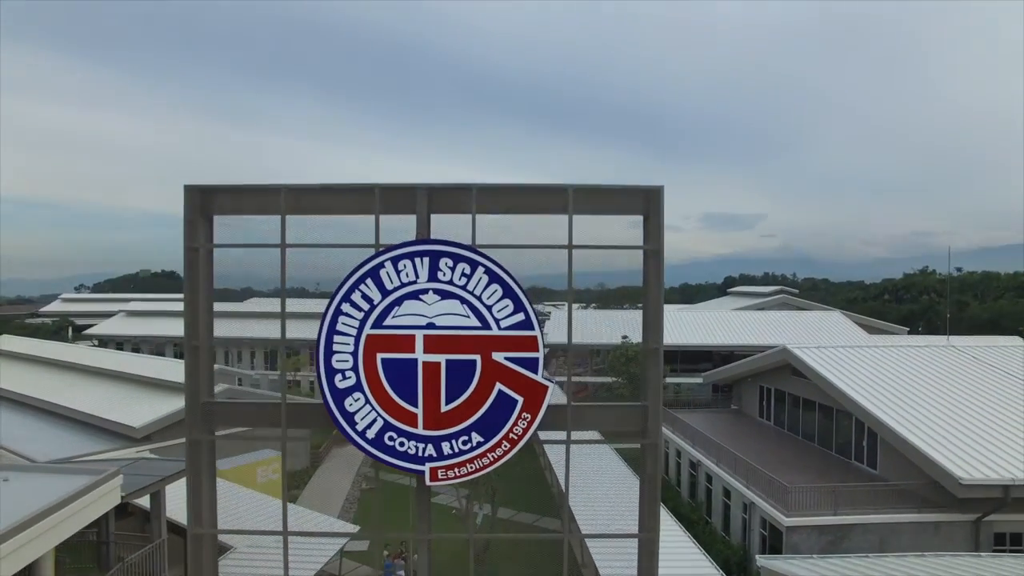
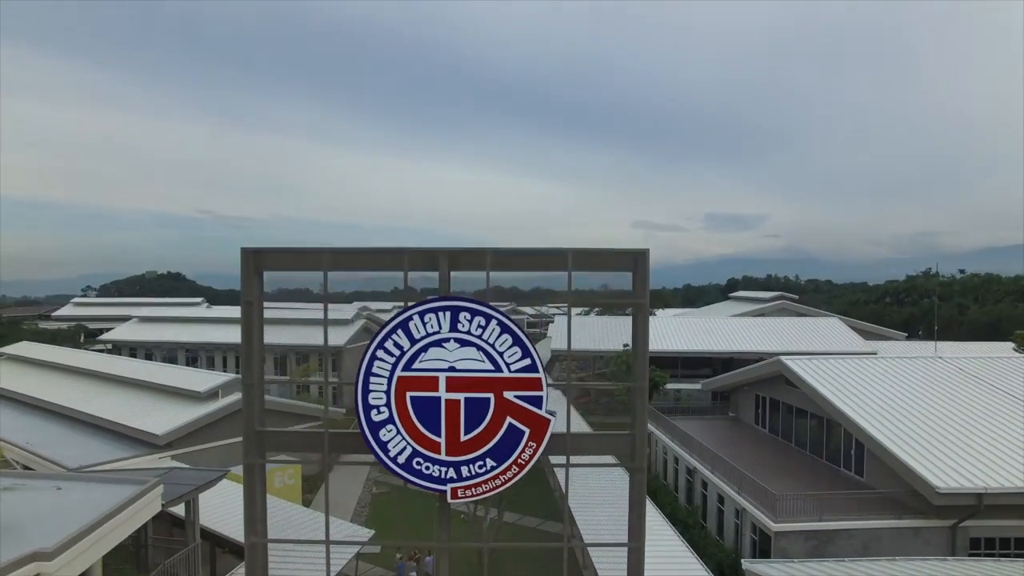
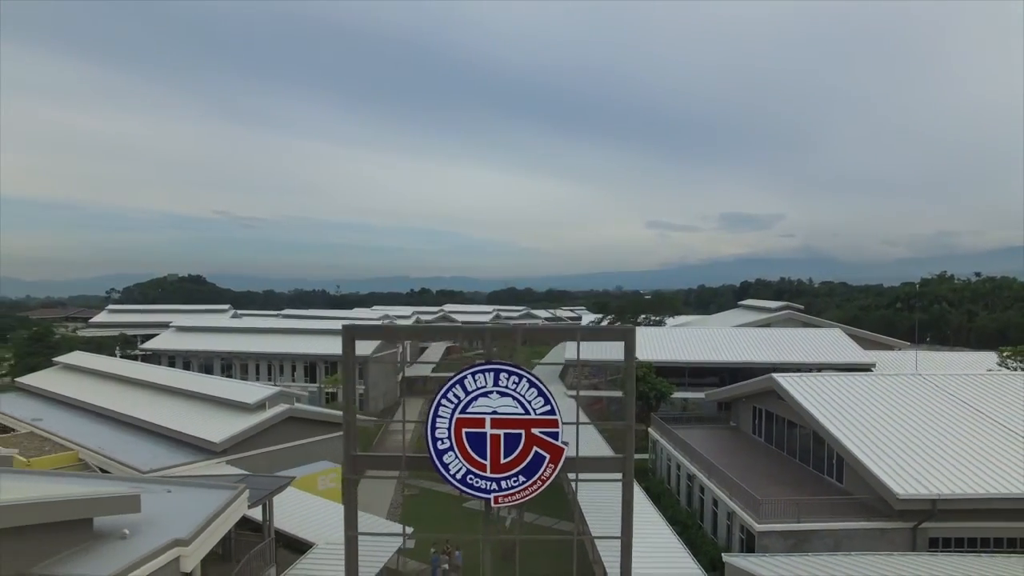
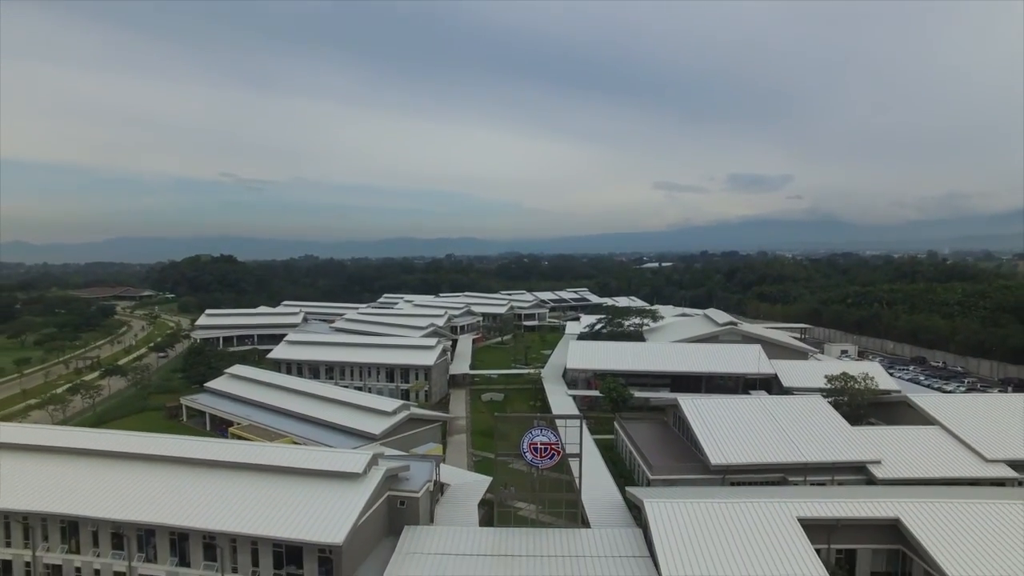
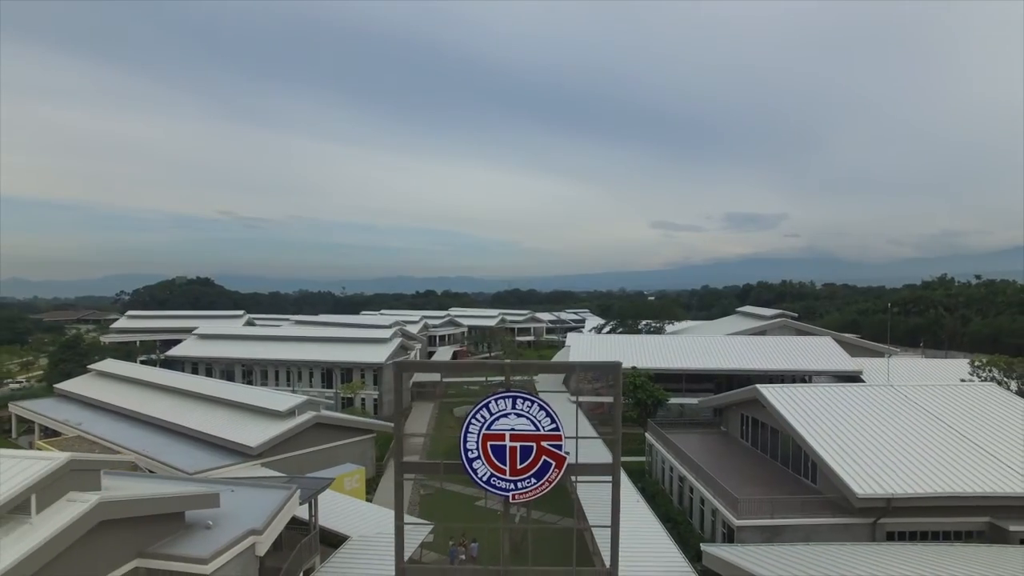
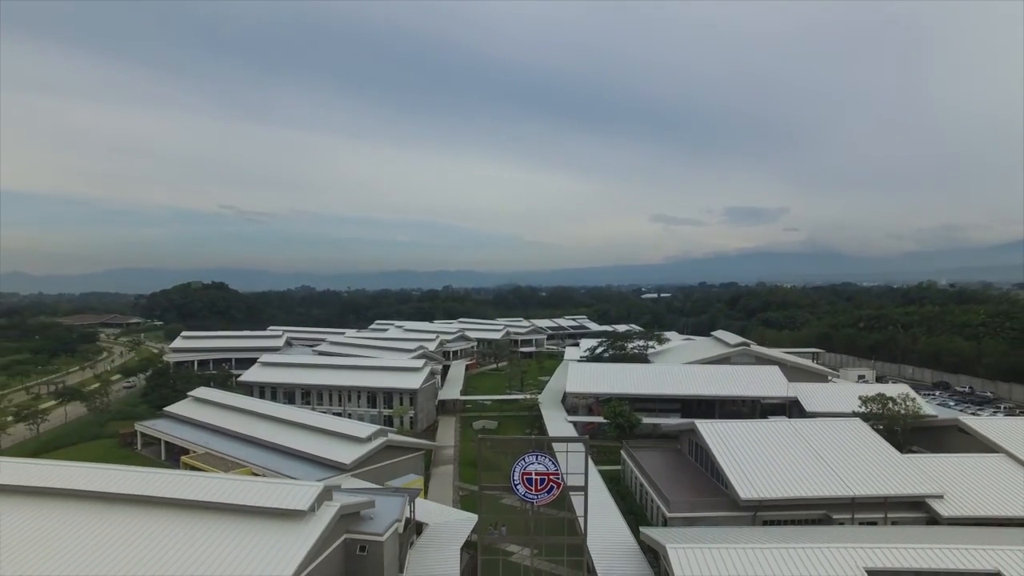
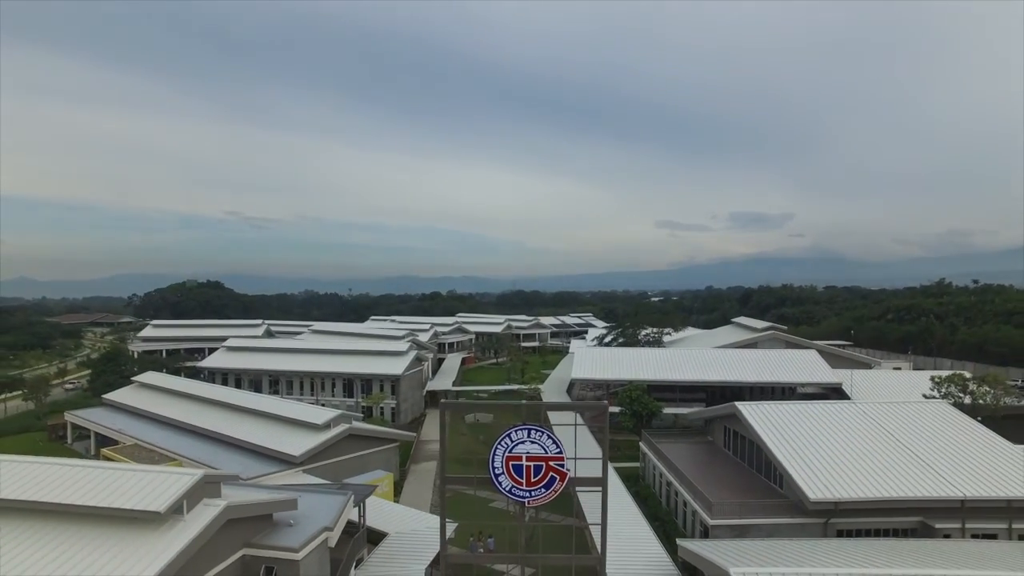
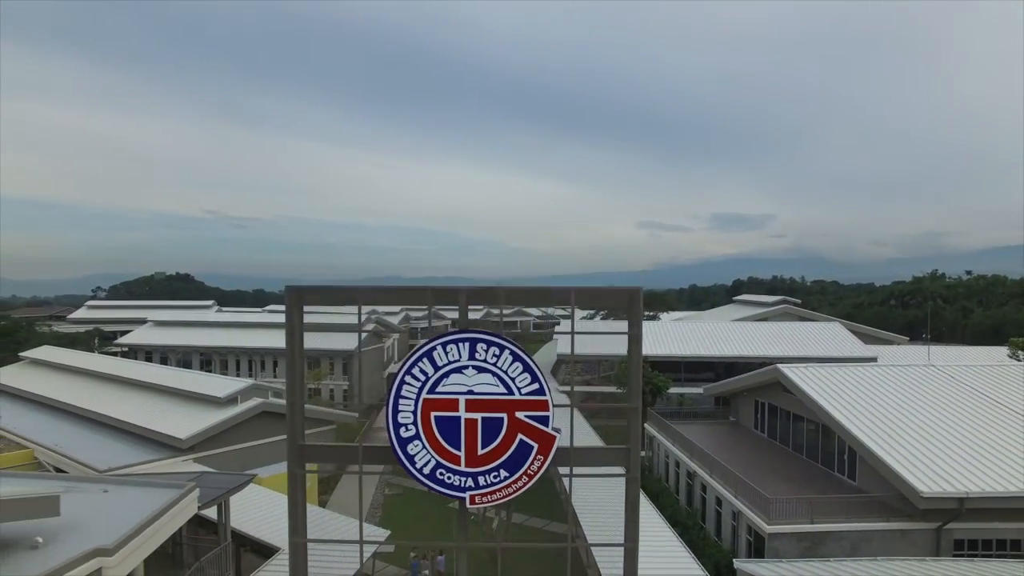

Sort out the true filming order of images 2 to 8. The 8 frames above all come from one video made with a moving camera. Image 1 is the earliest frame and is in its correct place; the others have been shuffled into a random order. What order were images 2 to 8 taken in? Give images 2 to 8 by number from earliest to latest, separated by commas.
2, 8, 3, 5, 7, 6, 4
